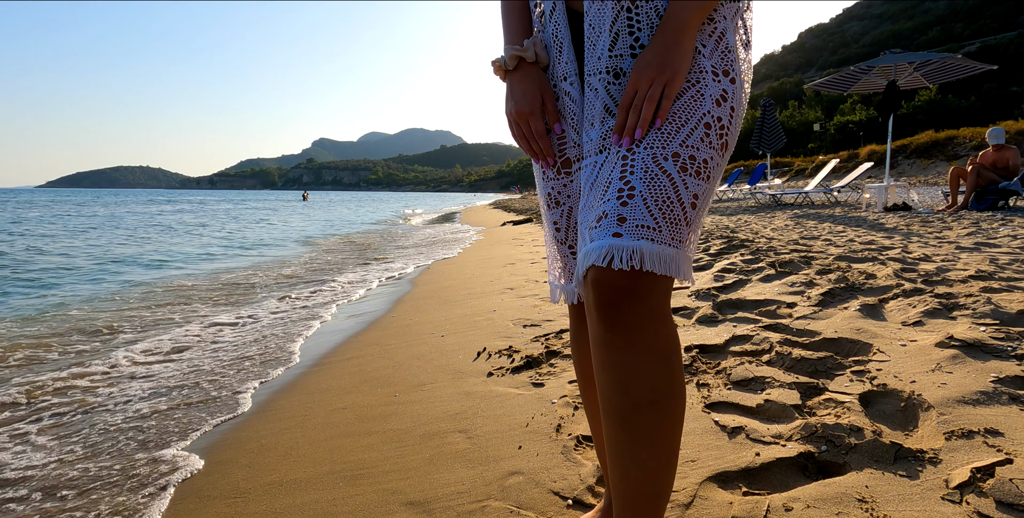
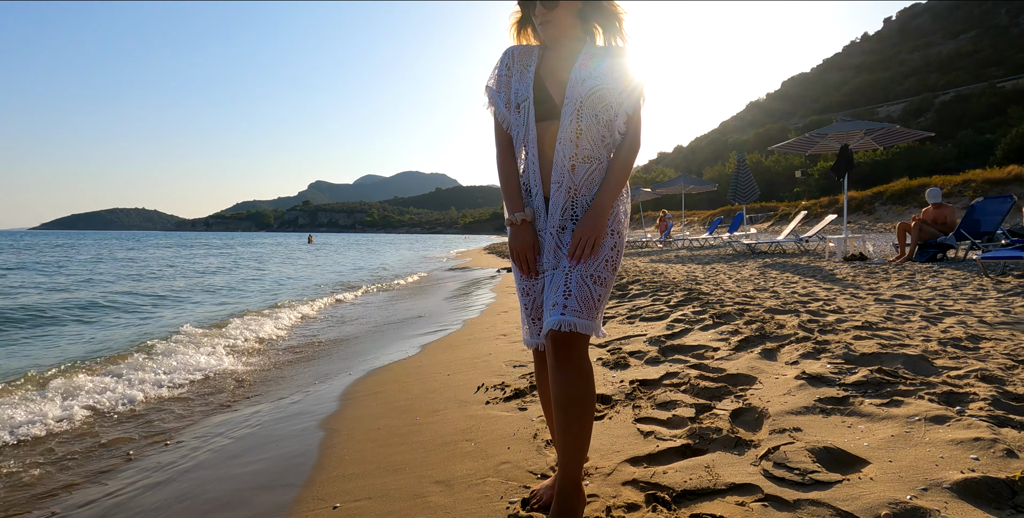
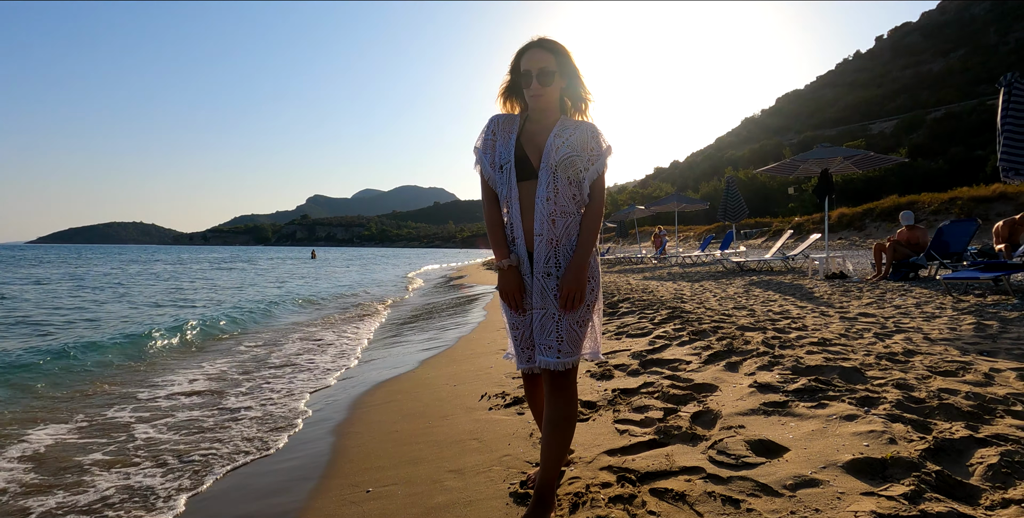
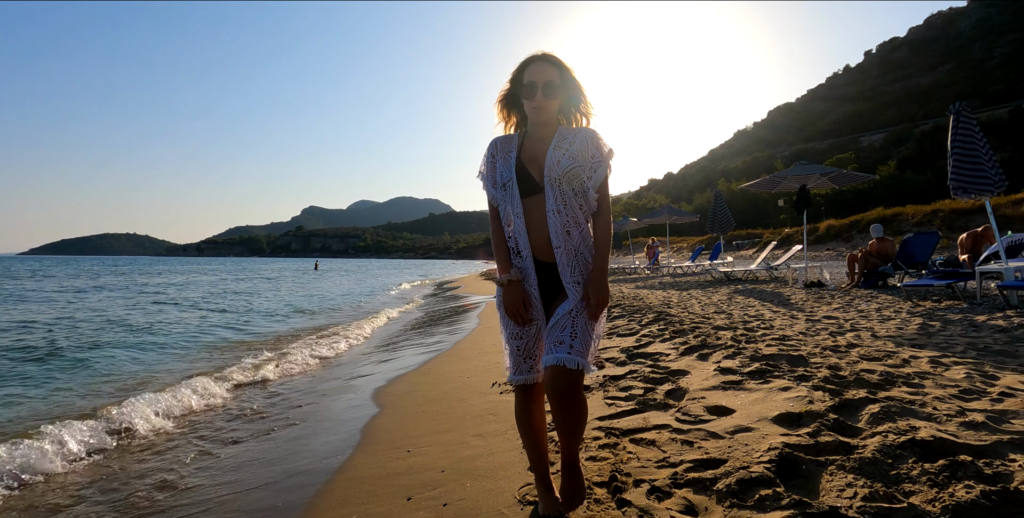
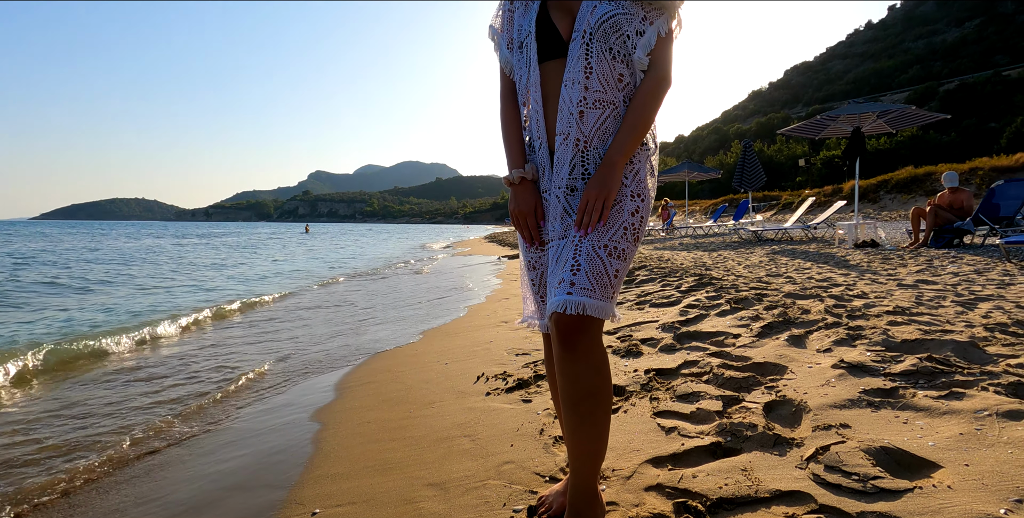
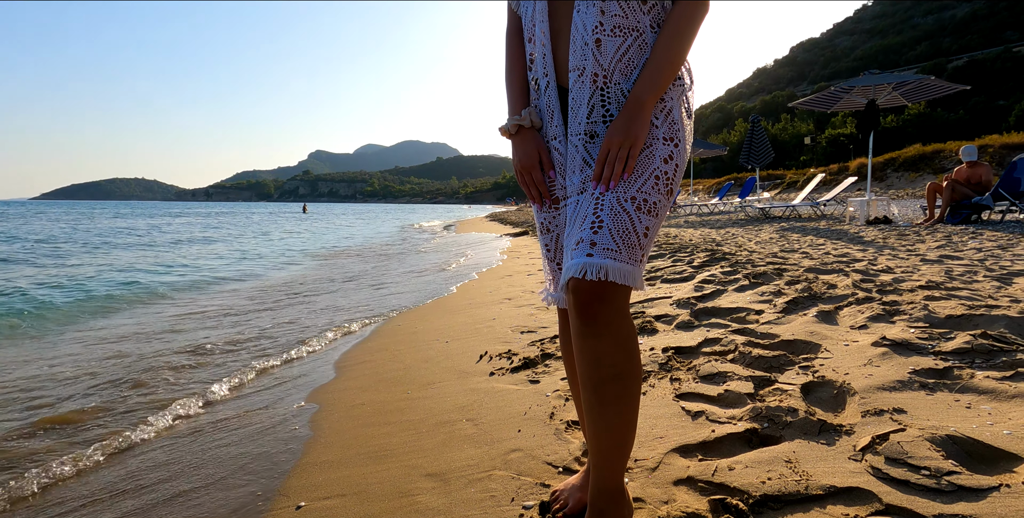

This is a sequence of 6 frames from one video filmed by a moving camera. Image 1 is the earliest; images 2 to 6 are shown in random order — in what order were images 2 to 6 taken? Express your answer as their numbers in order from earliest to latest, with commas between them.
6, 5, 2, 3, 4
